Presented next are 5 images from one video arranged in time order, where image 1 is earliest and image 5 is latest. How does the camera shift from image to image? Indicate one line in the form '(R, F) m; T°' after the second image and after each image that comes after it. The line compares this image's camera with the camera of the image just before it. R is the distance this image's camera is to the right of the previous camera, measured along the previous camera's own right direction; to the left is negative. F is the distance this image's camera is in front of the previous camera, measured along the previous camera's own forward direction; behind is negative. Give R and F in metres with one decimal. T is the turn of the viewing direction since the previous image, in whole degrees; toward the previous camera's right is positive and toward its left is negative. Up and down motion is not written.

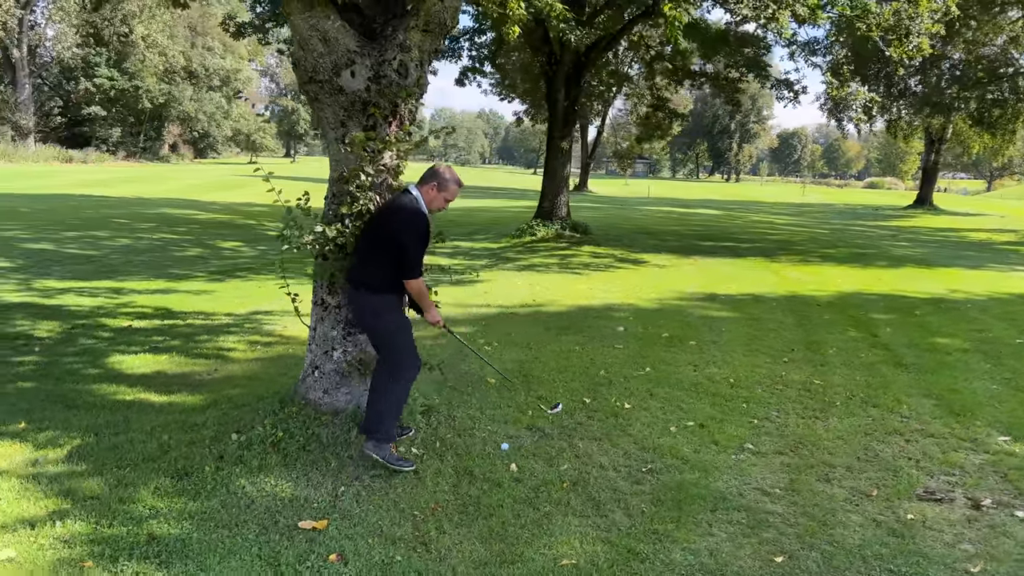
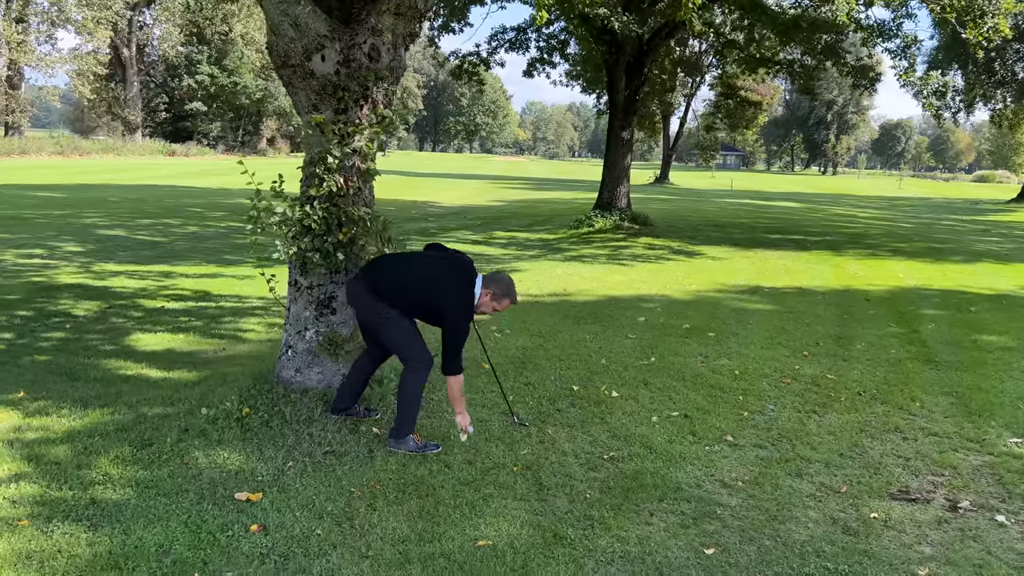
(+0.6, 0.0) m; -6°
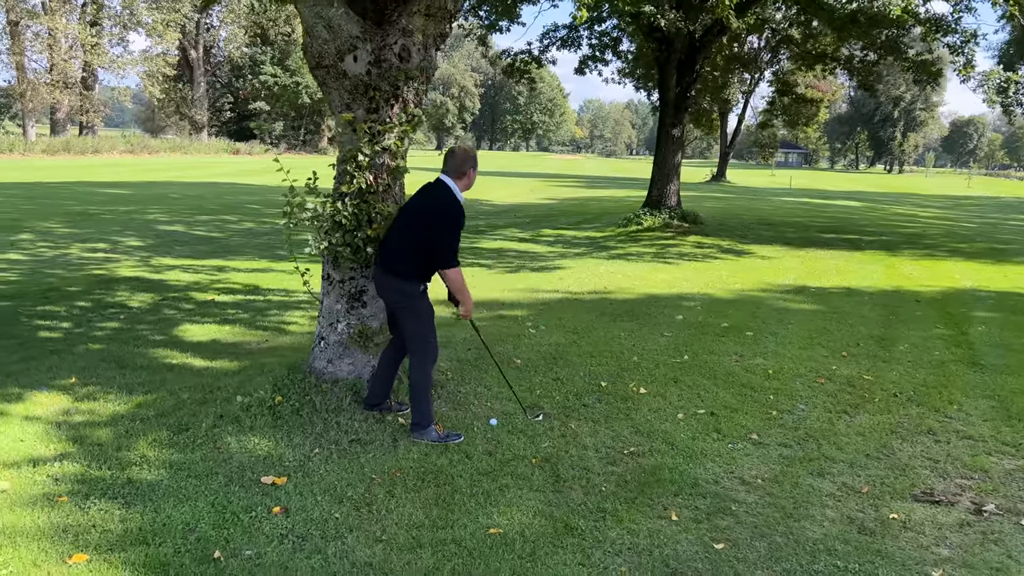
(+0.2, -0.1) m; -4°
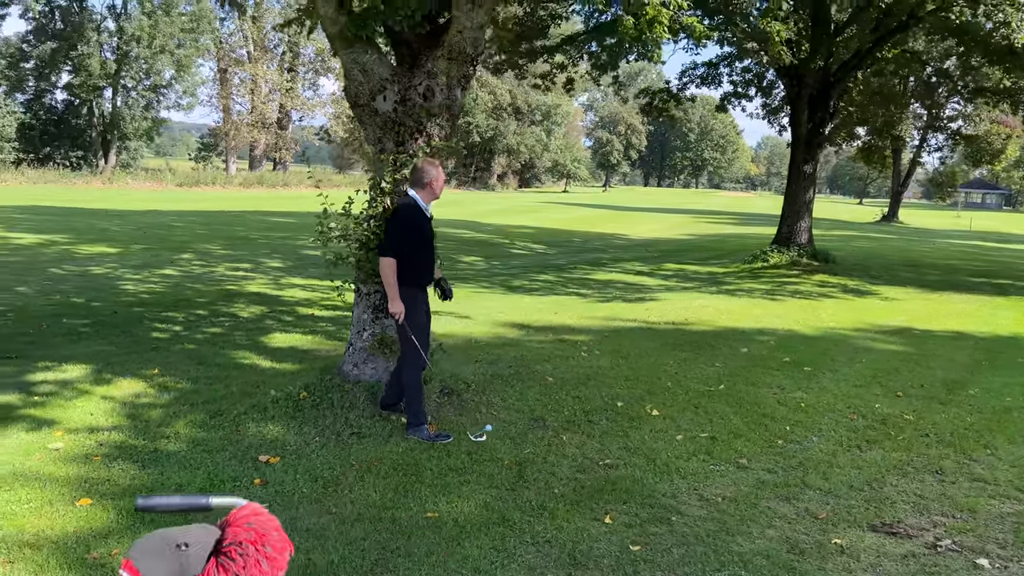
(+1.0, -0.3) m; -12°
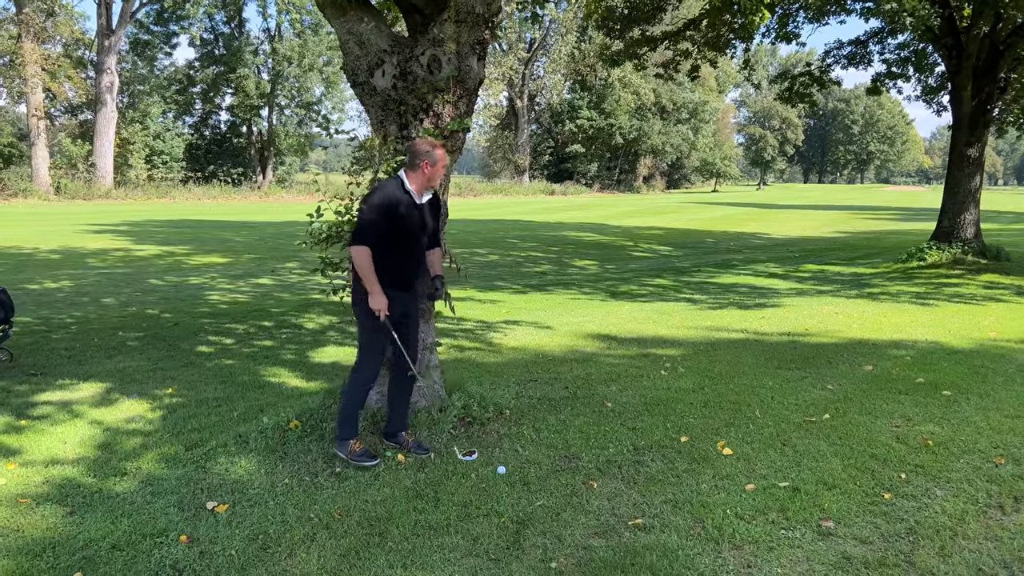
(+0.6, +1.0) m; -10°
